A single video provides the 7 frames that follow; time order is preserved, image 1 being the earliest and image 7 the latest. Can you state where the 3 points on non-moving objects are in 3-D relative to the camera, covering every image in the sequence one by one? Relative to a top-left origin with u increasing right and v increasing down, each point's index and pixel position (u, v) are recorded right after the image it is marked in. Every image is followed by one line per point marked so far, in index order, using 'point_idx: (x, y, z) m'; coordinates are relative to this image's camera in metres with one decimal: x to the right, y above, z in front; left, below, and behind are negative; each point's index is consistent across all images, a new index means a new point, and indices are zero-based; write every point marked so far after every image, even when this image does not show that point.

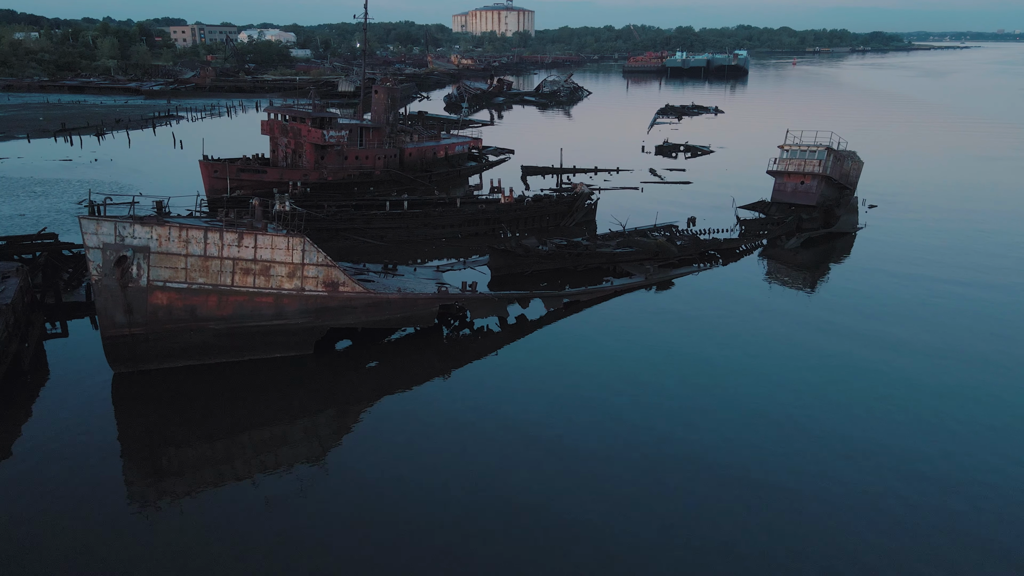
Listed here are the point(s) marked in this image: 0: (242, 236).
0: (-7.7, +1.5, +19.8) m
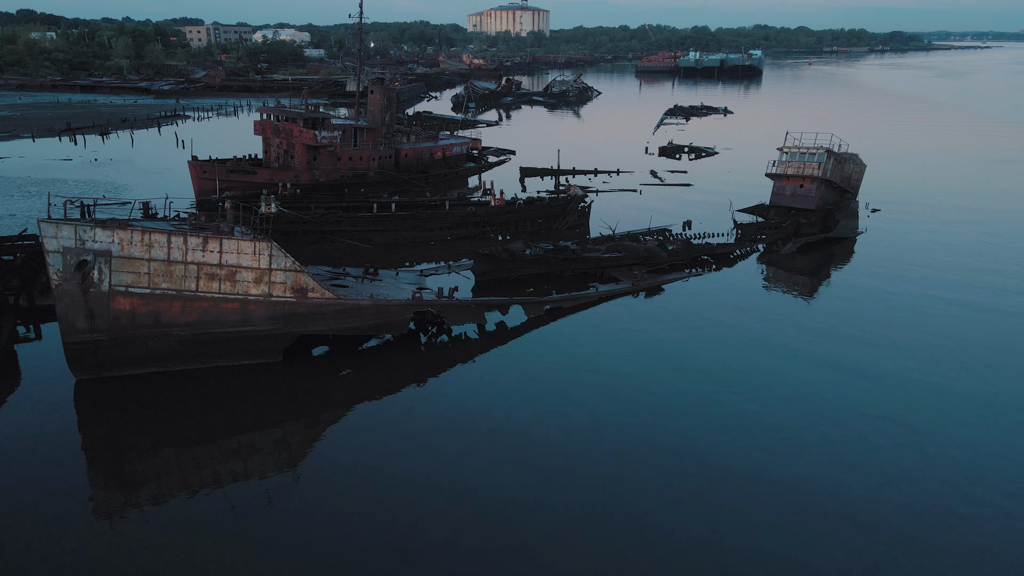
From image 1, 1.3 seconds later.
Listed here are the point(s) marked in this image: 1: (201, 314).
0: (-8.4, +1.3, +19.3) m
1: (-8.9, -0.7, +19.8) m
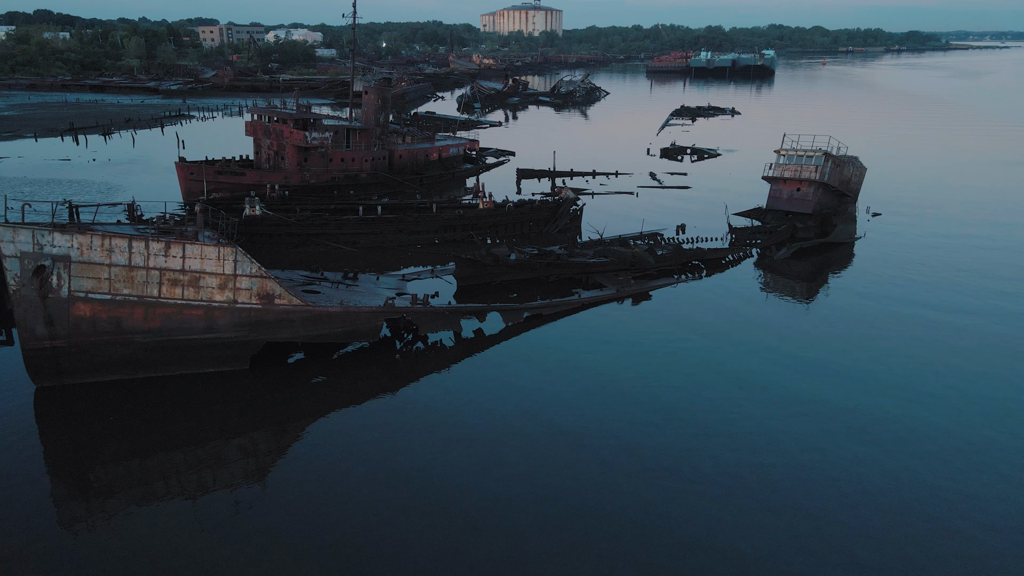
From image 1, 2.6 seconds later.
0: (-9.3, +1.1, +18.8) m
1: (-9.7, -0.9, +19.4) m
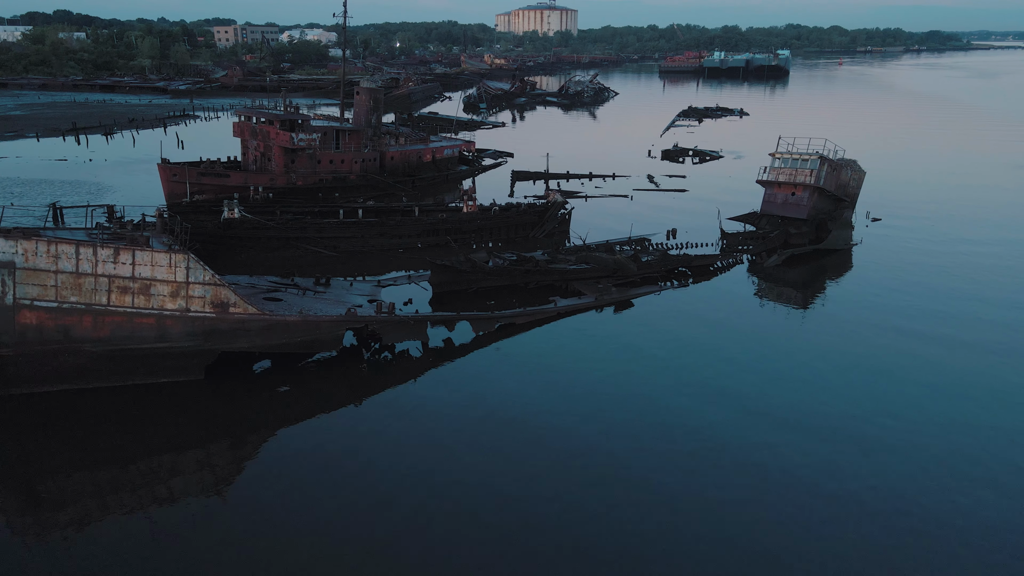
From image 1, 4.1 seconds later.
0: (-10.3, +0.9, +18.2) m
1: (-10.7, -1.1, +18.8) m
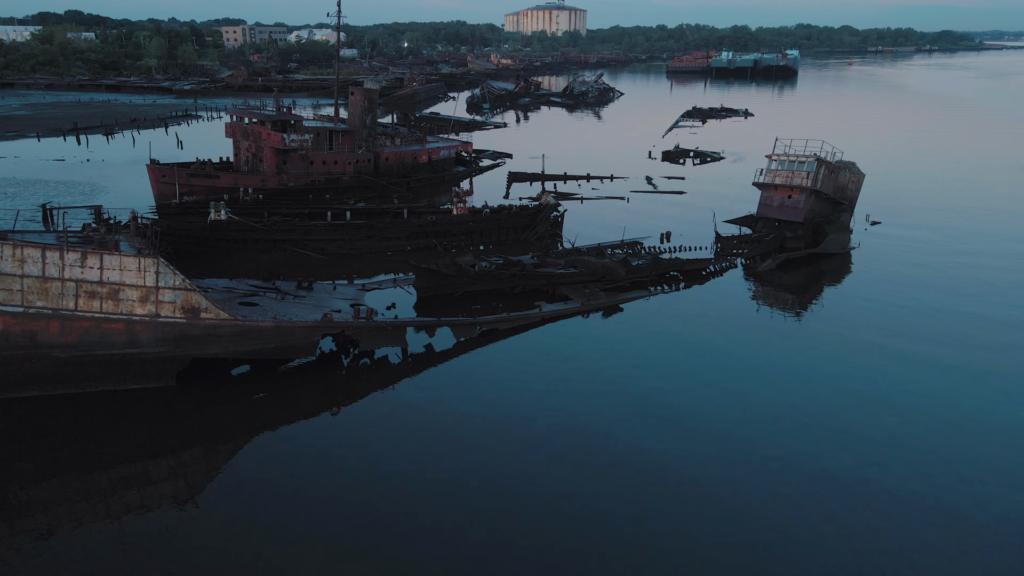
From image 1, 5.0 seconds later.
0: (-10.9, +0.8, +17.9) m
1: (-11.3, -1.2, +18.4) m
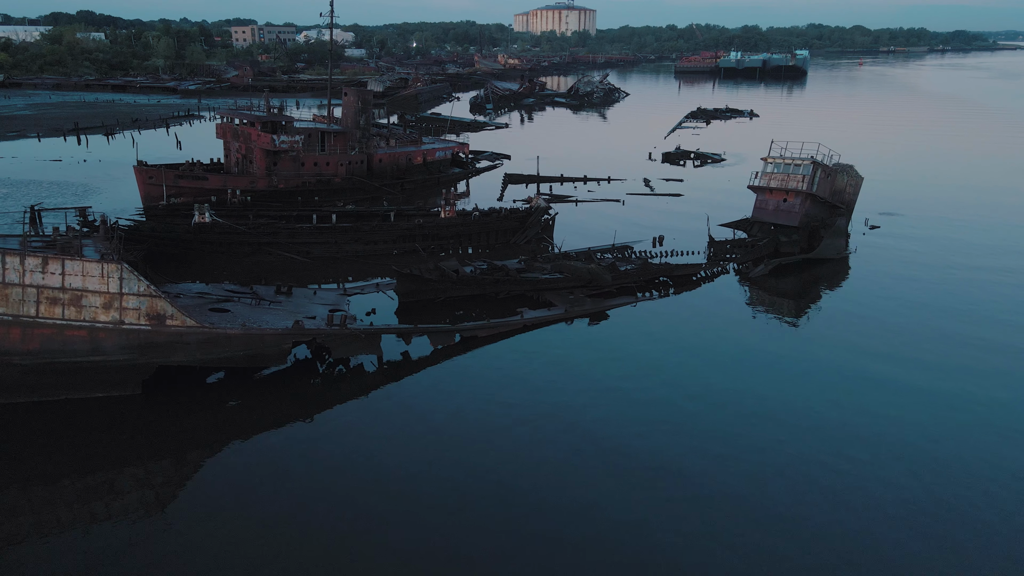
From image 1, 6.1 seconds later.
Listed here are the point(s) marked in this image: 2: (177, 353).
0: (-11.6, +0.7, +17.4) m
1: (-12.1, -1.4, +18.0) m
2: (-9.2, -1.8, +19.1) m
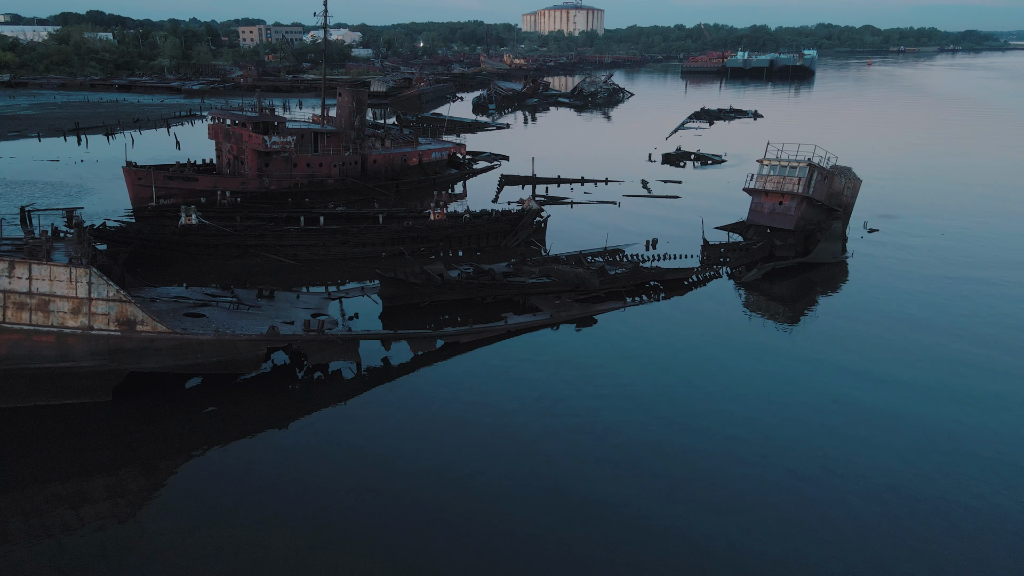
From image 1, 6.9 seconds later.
0: (-12.2, +0.5, +17.1) m
1: (-12.7, -1.5, +17.7) m
2: (-9.7, -1.9, +18.8) m
